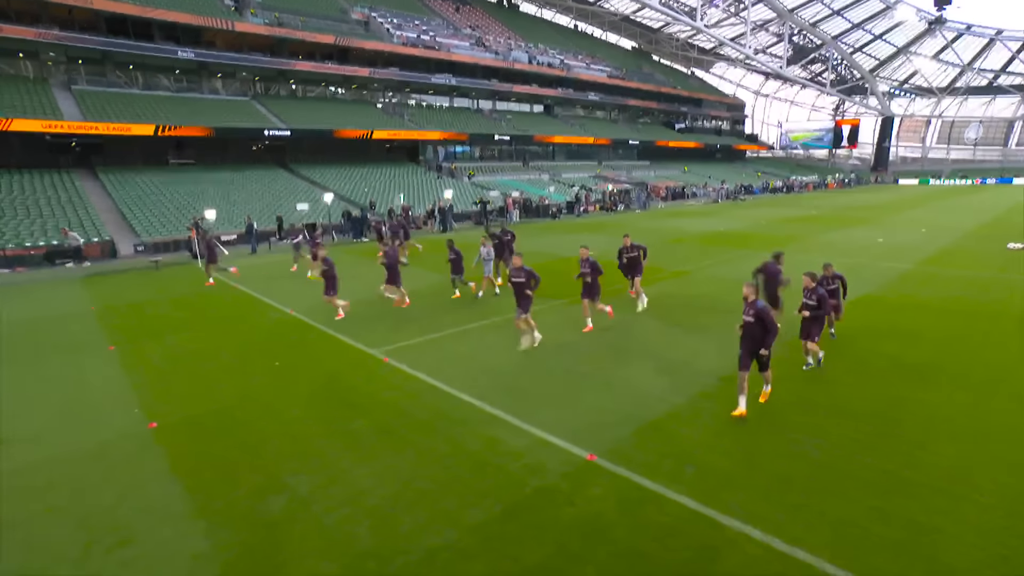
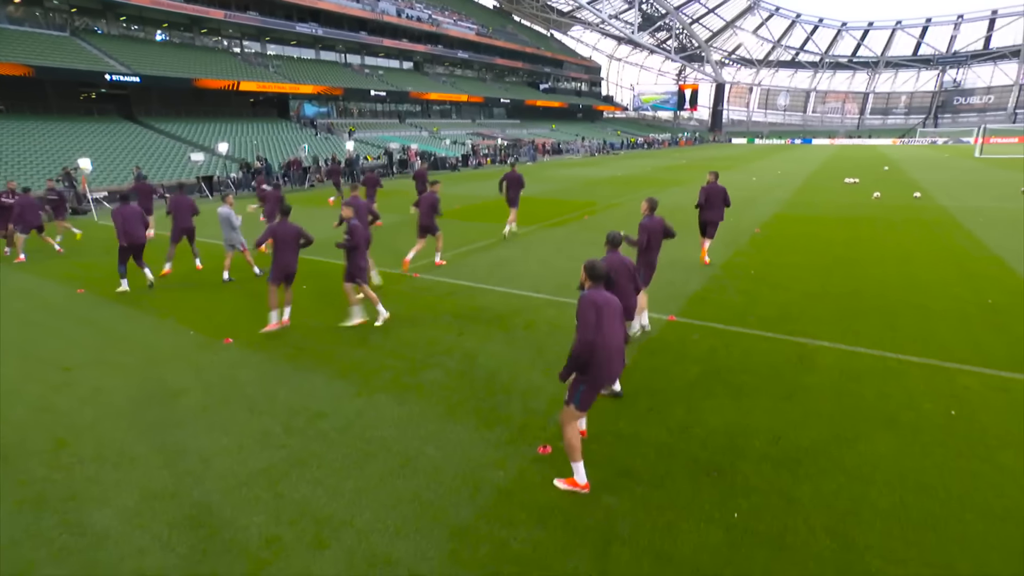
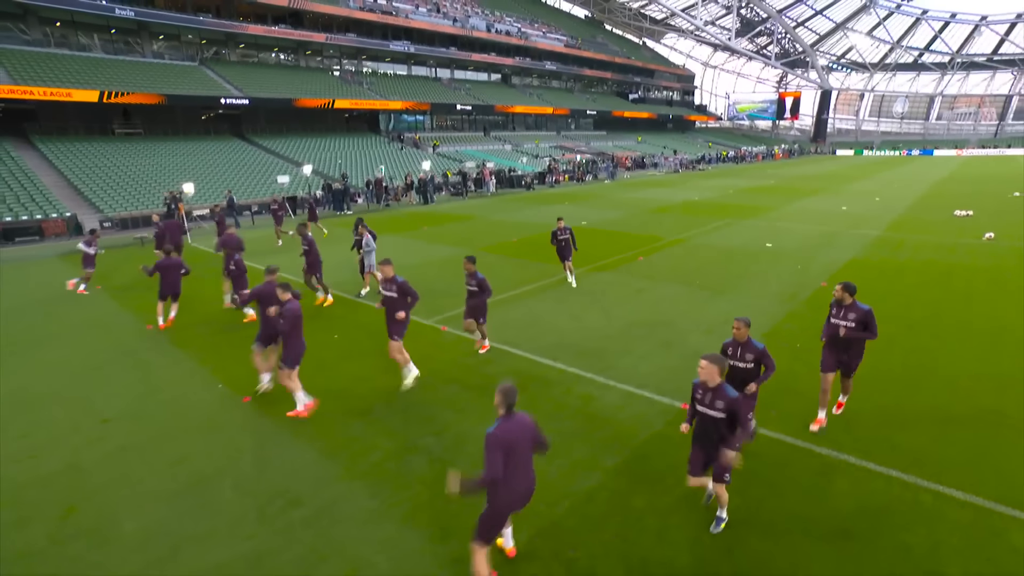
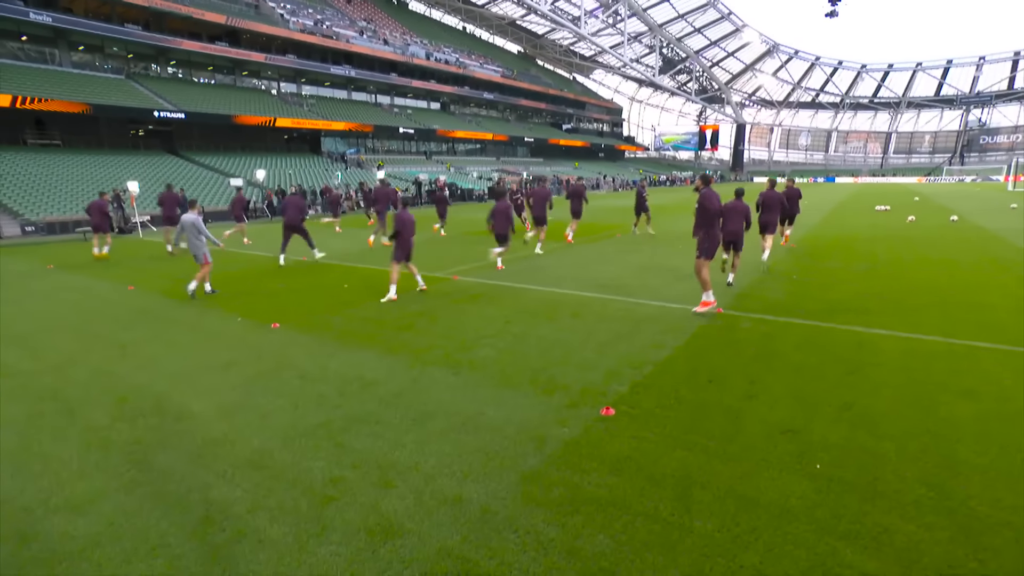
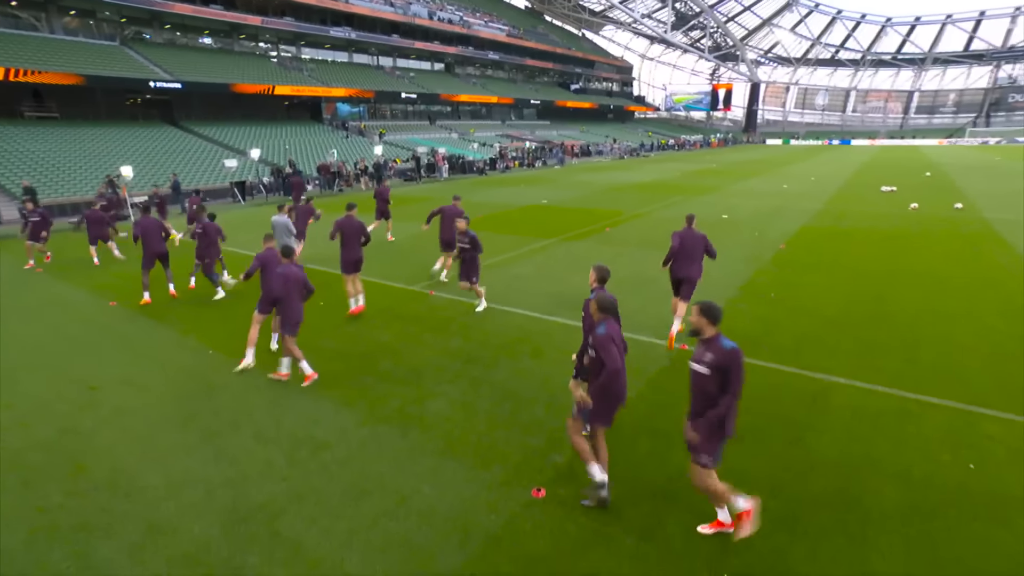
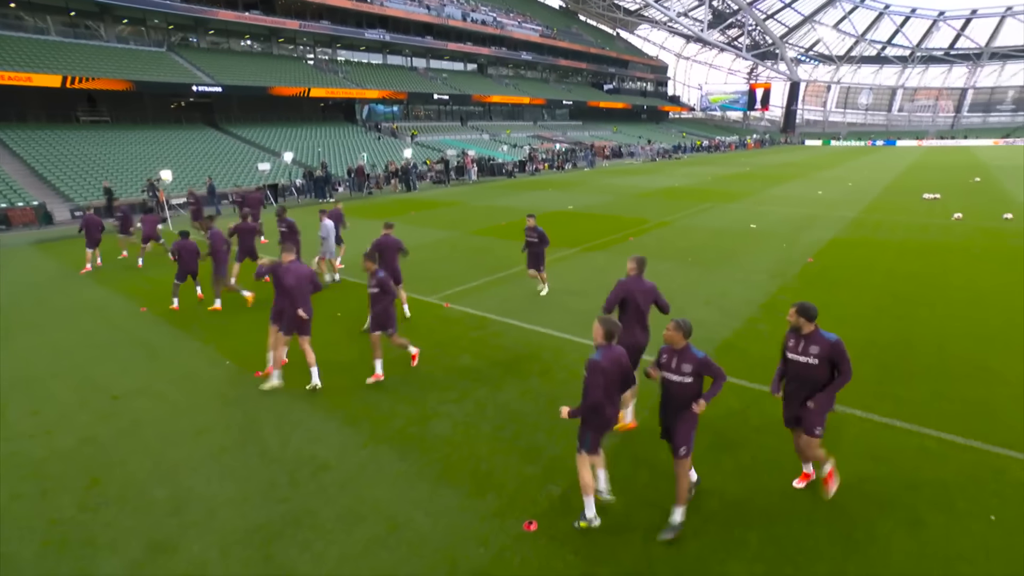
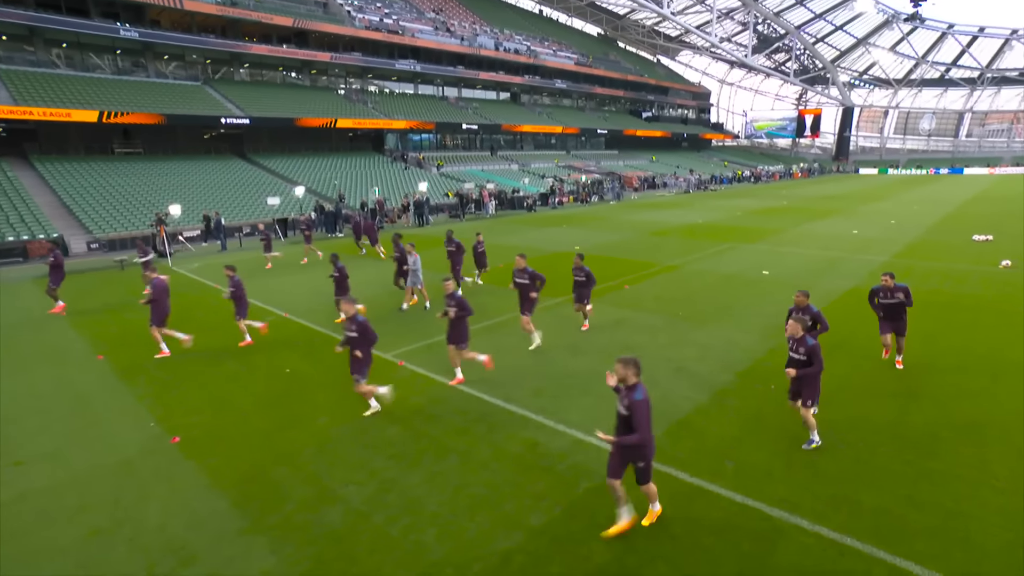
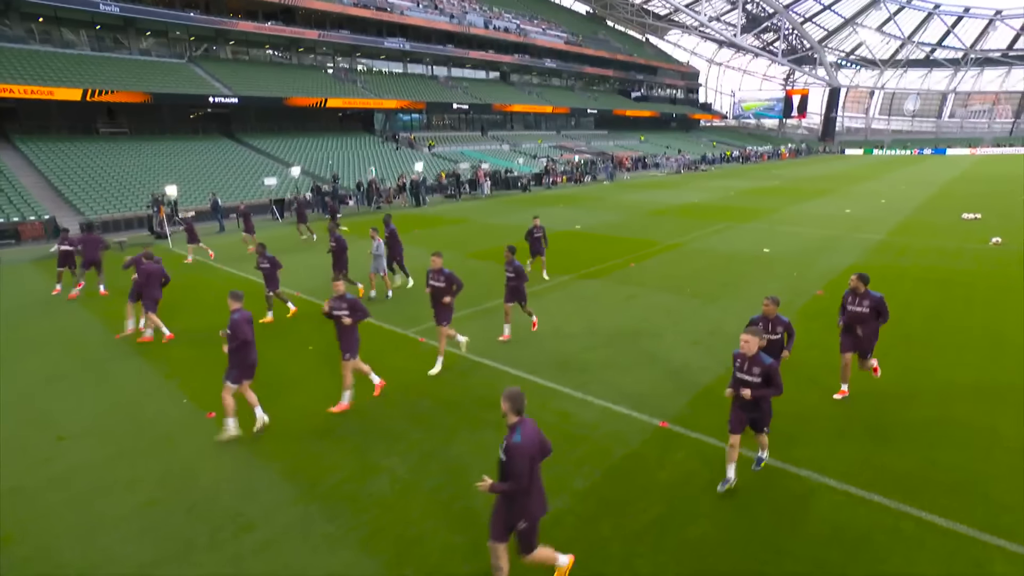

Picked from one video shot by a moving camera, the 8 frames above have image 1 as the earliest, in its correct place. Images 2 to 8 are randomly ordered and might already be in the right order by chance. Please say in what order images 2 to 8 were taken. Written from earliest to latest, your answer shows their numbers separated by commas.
7, 8, 3, 6, 5, 2, 4
